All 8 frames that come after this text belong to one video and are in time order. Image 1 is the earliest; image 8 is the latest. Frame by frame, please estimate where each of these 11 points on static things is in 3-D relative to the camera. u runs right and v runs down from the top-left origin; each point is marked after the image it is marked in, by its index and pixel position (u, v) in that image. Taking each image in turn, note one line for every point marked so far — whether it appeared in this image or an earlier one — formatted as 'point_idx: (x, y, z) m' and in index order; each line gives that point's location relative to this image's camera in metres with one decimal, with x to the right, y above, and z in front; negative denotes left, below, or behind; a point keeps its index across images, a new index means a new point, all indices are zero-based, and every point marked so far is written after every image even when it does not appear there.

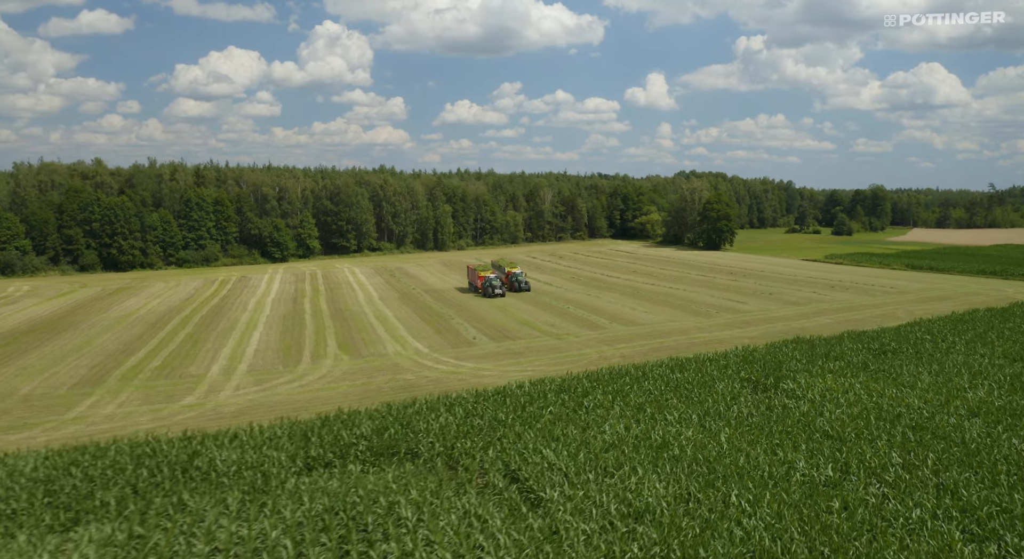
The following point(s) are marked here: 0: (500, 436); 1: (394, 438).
0: (-0.3, -3.9, +15.1) m
1: (-3.0, -4.0, +15.0) m
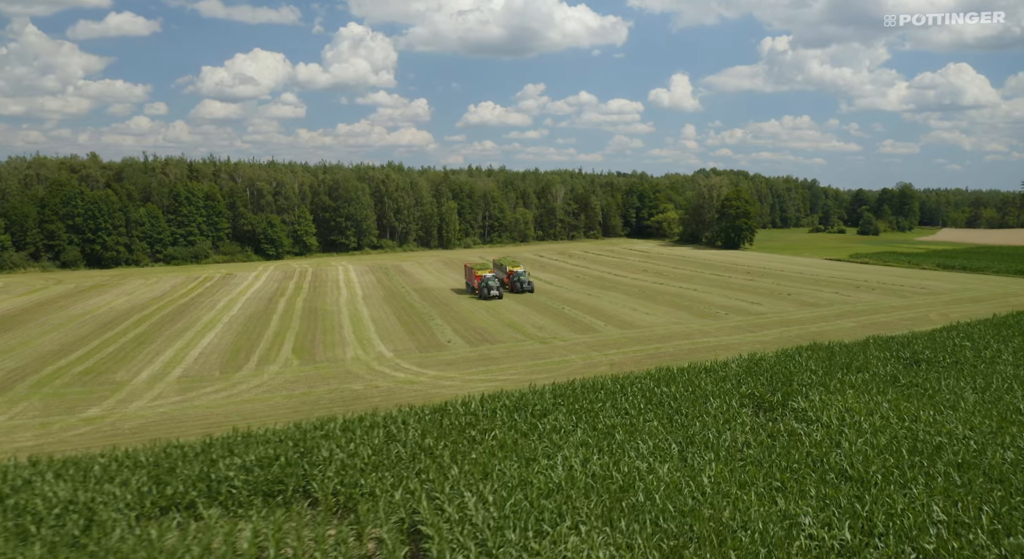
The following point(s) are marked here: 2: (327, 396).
0: (-1.9, -3.8, +11.8) m
1: (-4.6, -3.8, +11.8) m
2: (-6.1, -3.8, +19.6) m
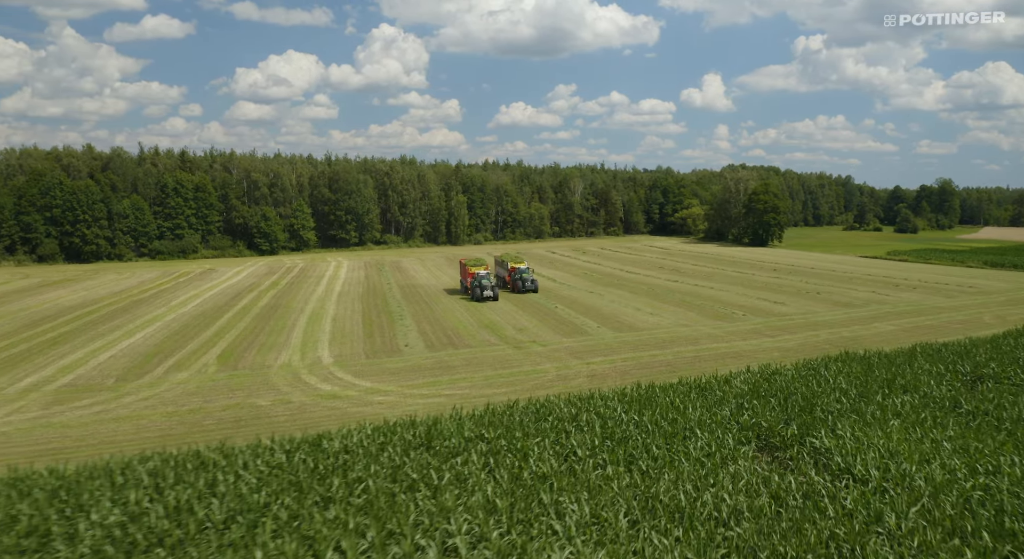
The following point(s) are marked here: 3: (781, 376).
0: (-3.8, -3.5, +7.6) m
1: (-6.5, -3.5, +7.8) m
2: (-7.6, -3.5, +15.7) m
3: (+7.1, -2.5, +15.9) m
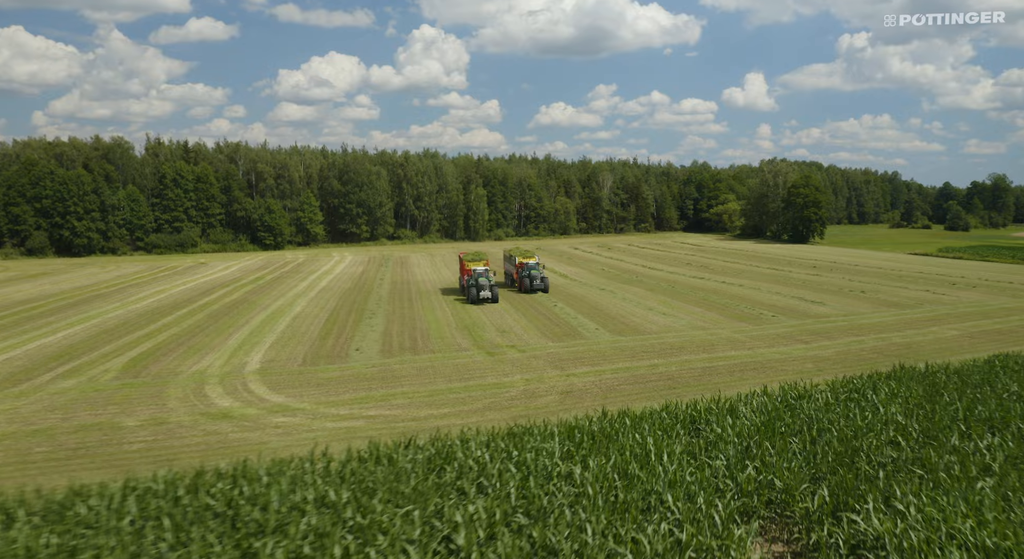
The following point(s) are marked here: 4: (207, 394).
0: (-5.7, -3.2, +3.9) m
1: (-8.4, -3.2, +4.2) m
2: (-9.1, -3.2, +12.2) m
3: (+5.7, -2.3, +11.5) m
4: (-7.6, -2.9, +15.1) m
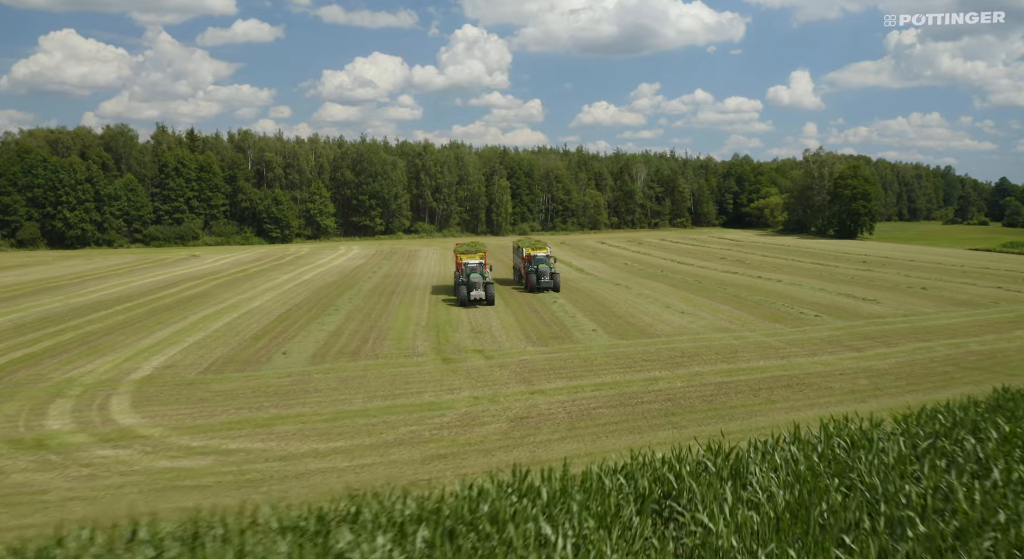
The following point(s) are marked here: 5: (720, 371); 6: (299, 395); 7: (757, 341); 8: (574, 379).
0: (-7.6, -2.9, +0.2) m
1: (-10.3, -2.9, +0.7) m
2: (-10.5, -2.9, +8.7) m
3: (+4.2, -2.1, +7.1) m
4: (-8.9, -2.5, +11.5) m
5: (+5.2, -2.3, +15.1) m
6: (-4.3, -2.4, +12.5) m
7: (+8.1, -2.0, +19.8) m
8: (+1.5, -2.3, +14.0) m
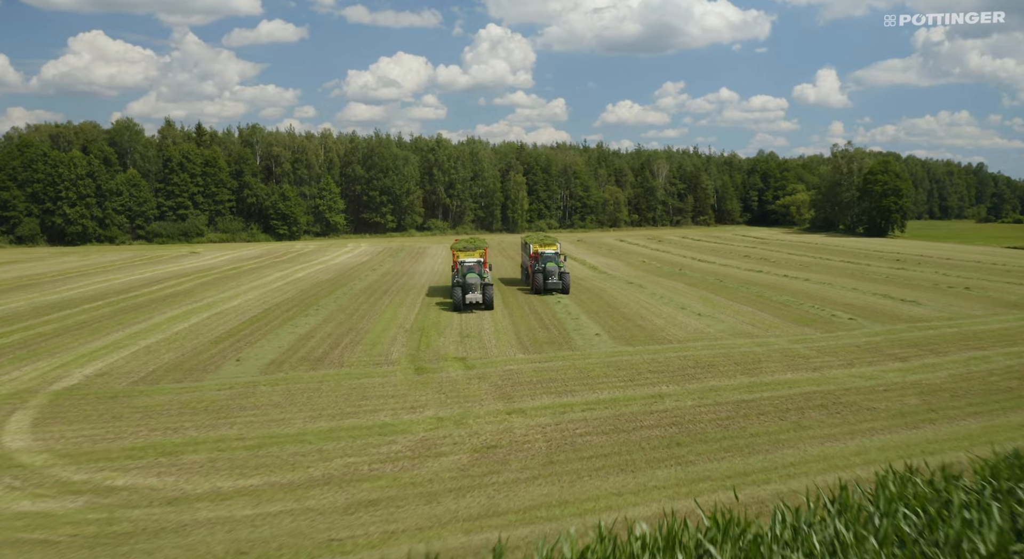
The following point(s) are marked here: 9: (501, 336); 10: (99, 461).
0: (-8.5, -2.9, -1.6) m
1: (-11.2, -2.8, -1.0) m
2: (-11.1, -2.8, +7.0) m
3: (+3.5, -2.0, +4.8) m
4: (-9.4, -2.4, +9.7) m
5: (+4.9, -2.3, +12.8) m
6: (-4.8, -2.3, +10.5) m
7: (+7.9, -2.0, +17.4) m
8: (+1.1, -2.3, +11.8) m
9: (-0.3, -1.6, +17.6) m
10: (-5.8, -2.6, +8.7) m
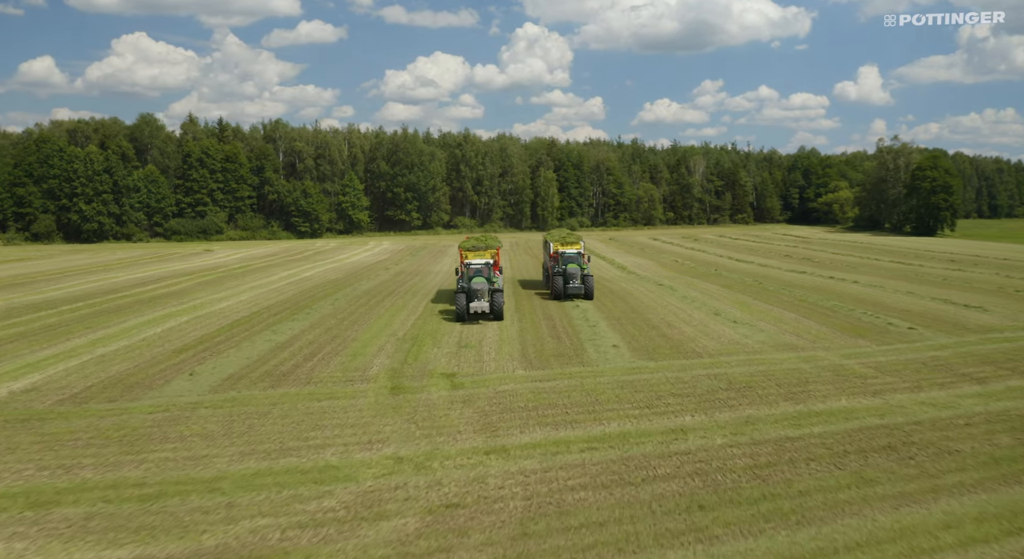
0: (-9.5, -2.9, -3.2) m
1: (-12.1, -2.9, -2.5) m
2: (-11.6, -2.8, +5.4) m
3: (+2.9, -2.1, +2.5) m
4: (-9.7, -2.4, +8.1) m
5: (+4.7, -2.4, +10.4) m
6: (-5.1, -2.4, +8.6) m
7: (+8.0, -2.1, +14.8) m
8: (+0.8, -2.3, +9.6) m
9: (-0.2, -1.7, +15.4) m
10: (-6.2, -2.6, +6.8) m
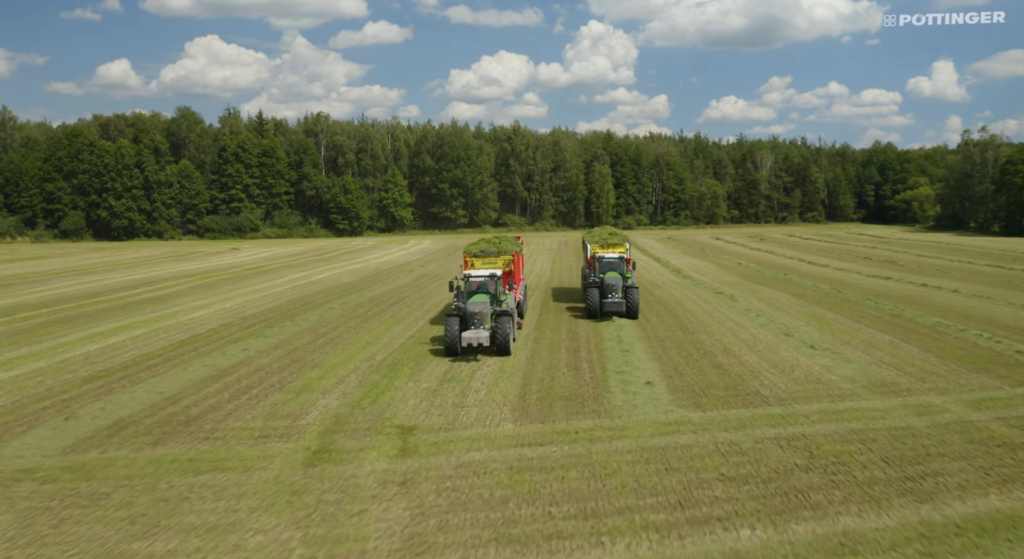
0: (-11.3, -3.1, -5.8) m
1: (-13.9, -3.0, -4.8) m
2: (-12.5, -2.9, +3.1) m
3: (+1.6, -2.5, -1.3) m
4: (-10.4, -2.6, +5.6) m
5: (+4.1, -2.7, +6.3) m
6: (-5.8, -2.6, +5.6) m
7: (+7.9, -2.5, +10.4) m
8: (+0.2, -2.7, +6.0) m
9: (-0.2, -1.9, +11.9) m
10: (-7.1, -2.8, +3.9) m
